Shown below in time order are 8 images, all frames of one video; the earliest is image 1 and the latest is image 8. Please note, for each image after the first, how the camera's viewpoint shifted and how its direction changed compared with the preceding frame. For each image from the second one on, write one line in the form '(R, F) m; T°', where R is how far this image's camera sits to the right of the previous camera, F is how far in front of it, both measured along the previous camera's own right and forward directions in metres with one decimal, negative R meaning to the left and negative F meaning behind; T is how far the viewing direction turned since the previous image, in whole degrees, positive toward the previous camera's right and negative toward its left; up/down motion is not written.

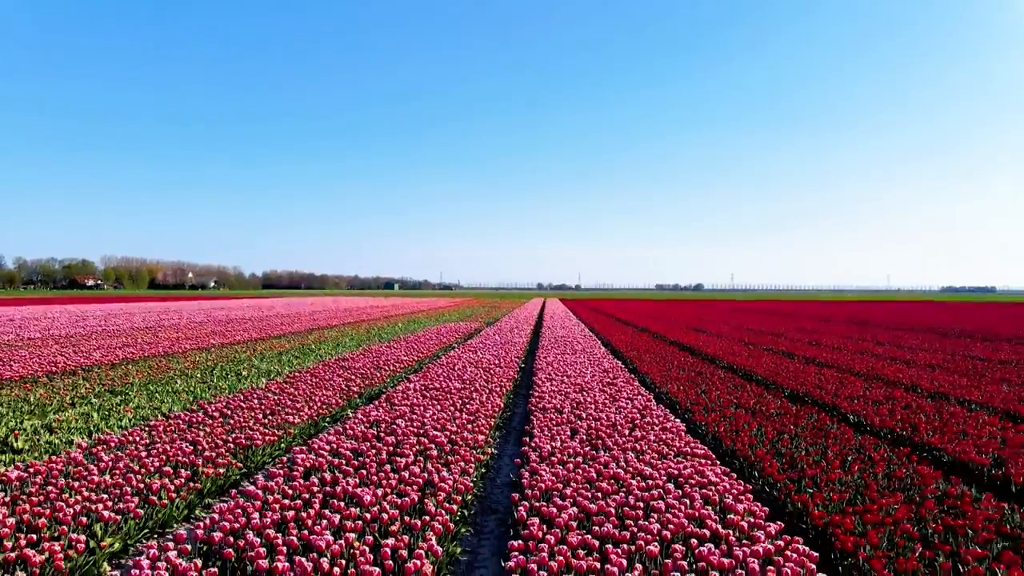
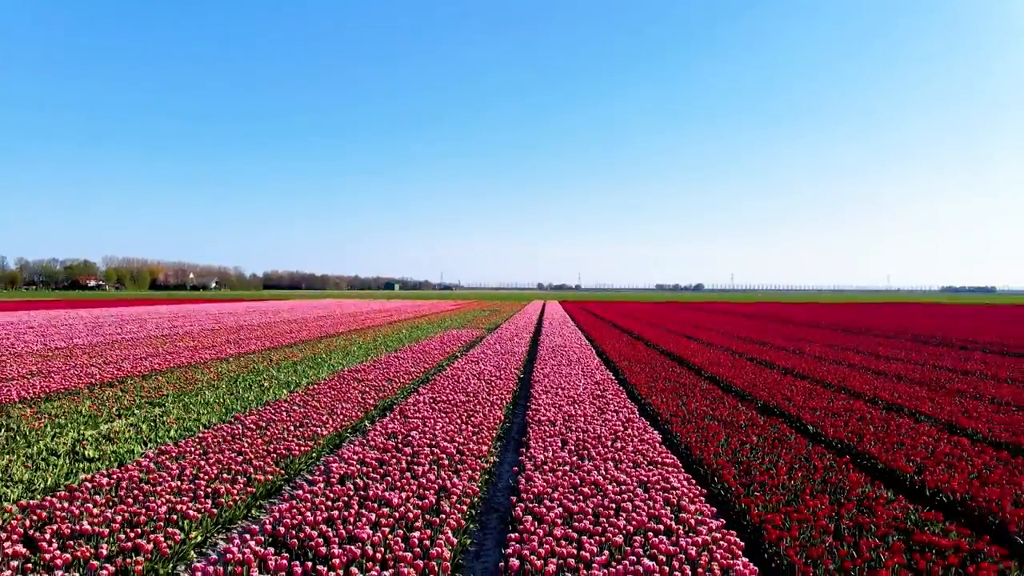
(0.0, -0.5) m; 0°
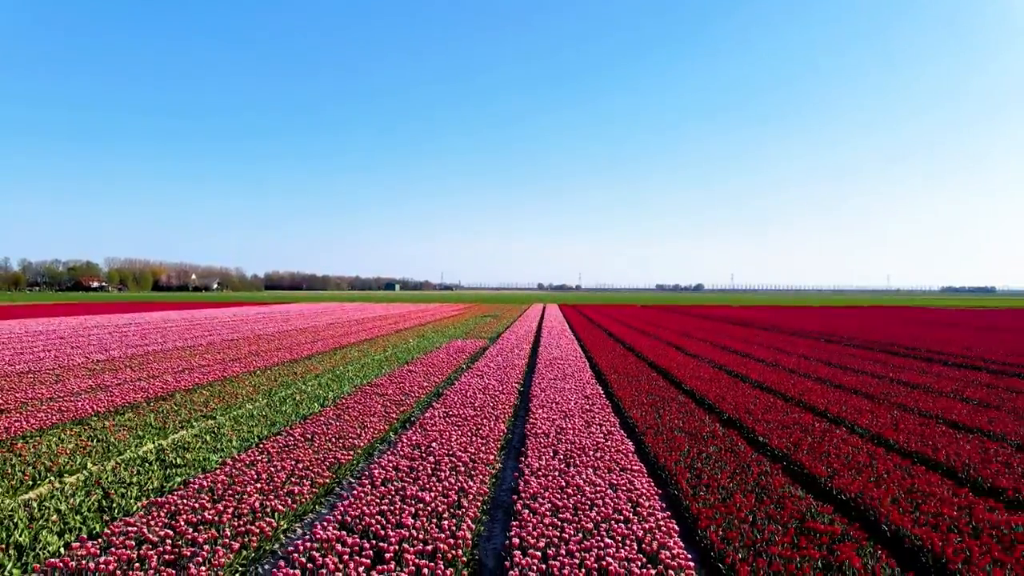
(0.0, -0.9) m; 0°
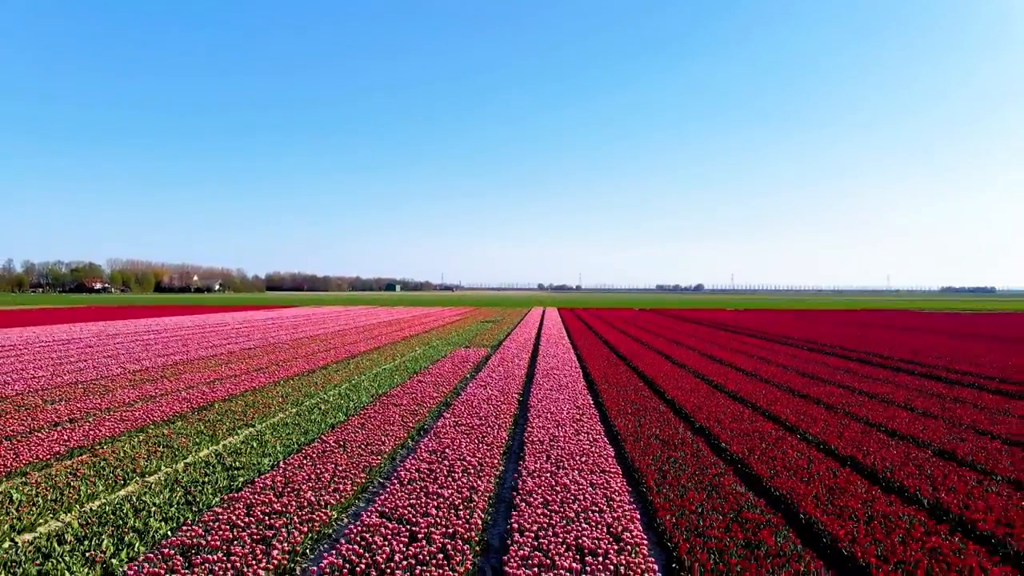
(0.0, -1.0) m; 0°
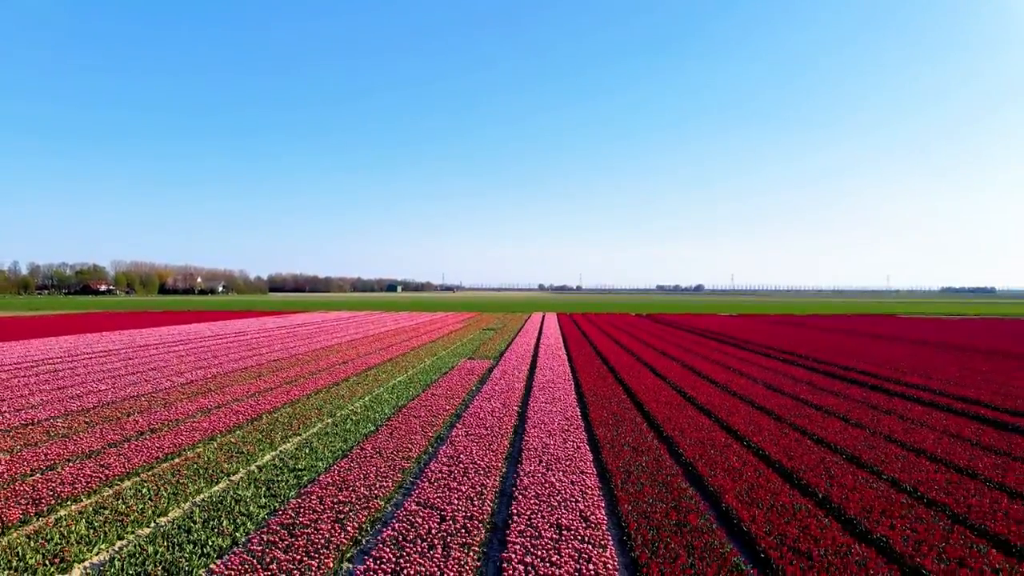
(0.0, -1.6) m; 0°
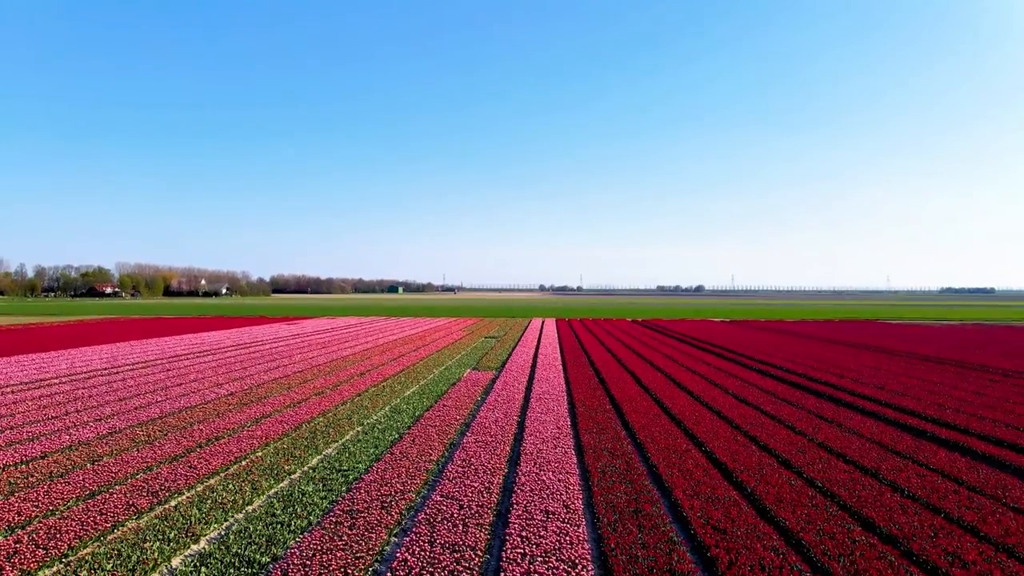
(0.0, -1.9) m; 0°
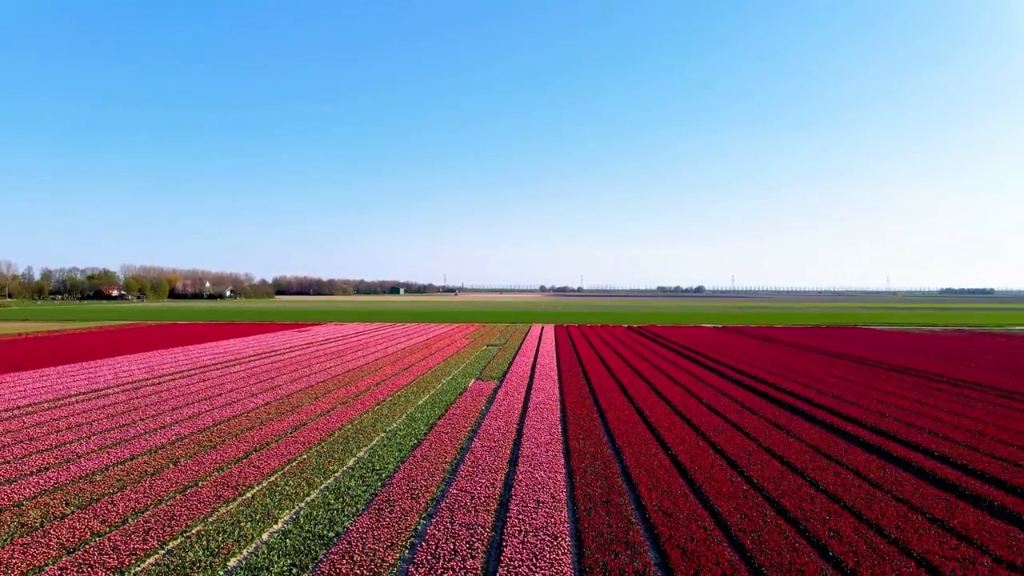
(0.0, -2.2) m; 0°
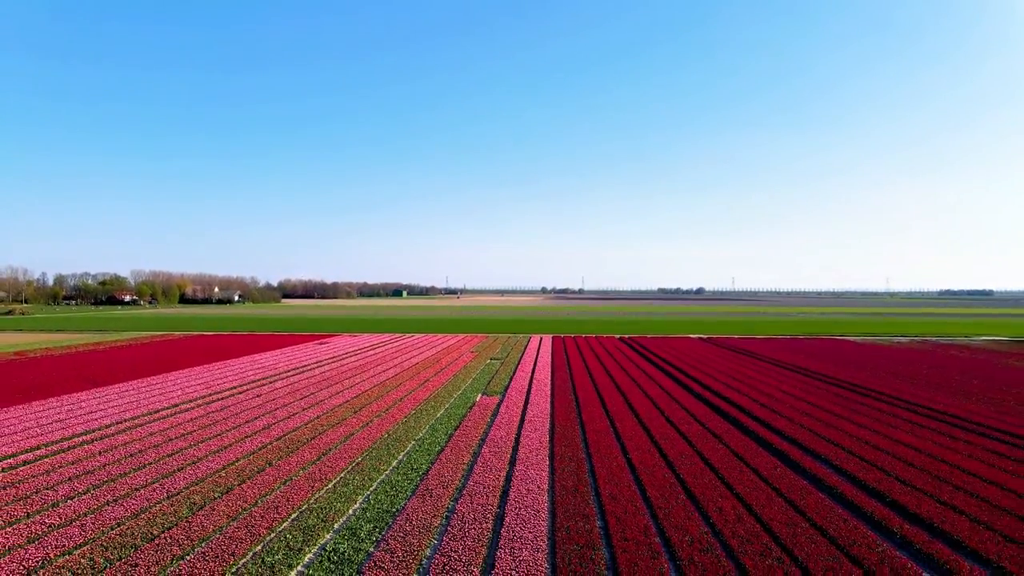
(+0.1, -4.6) m; 0°
